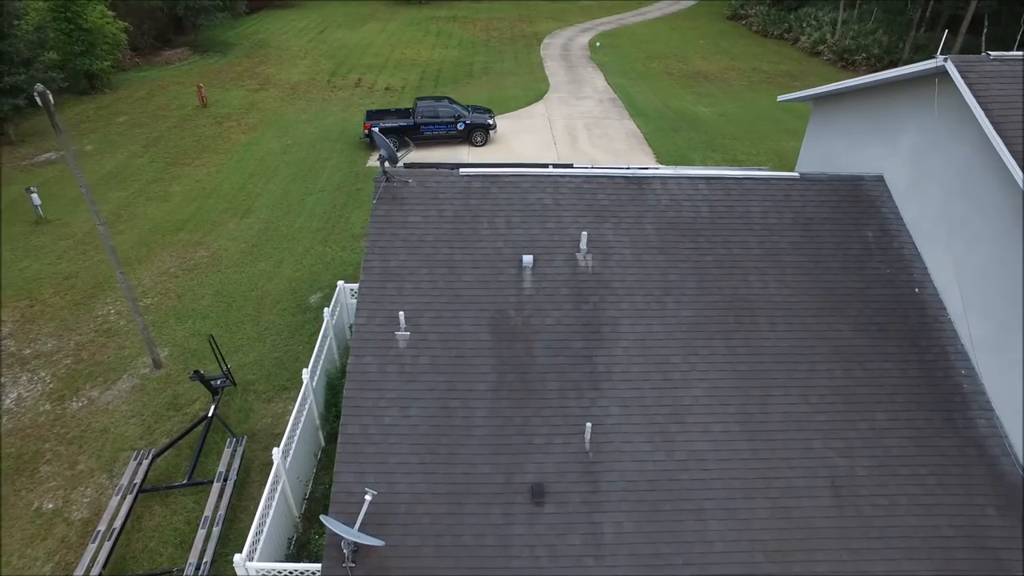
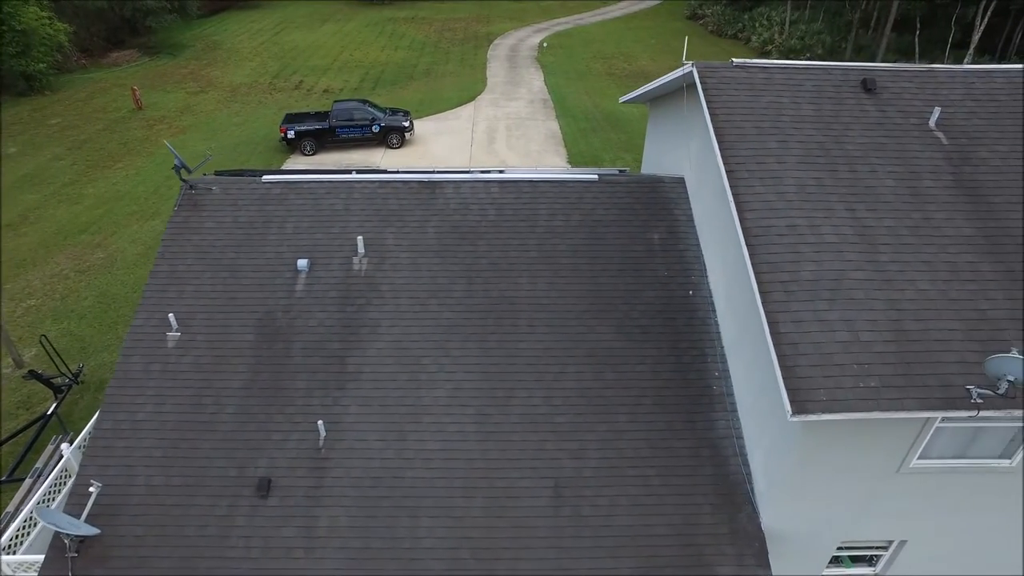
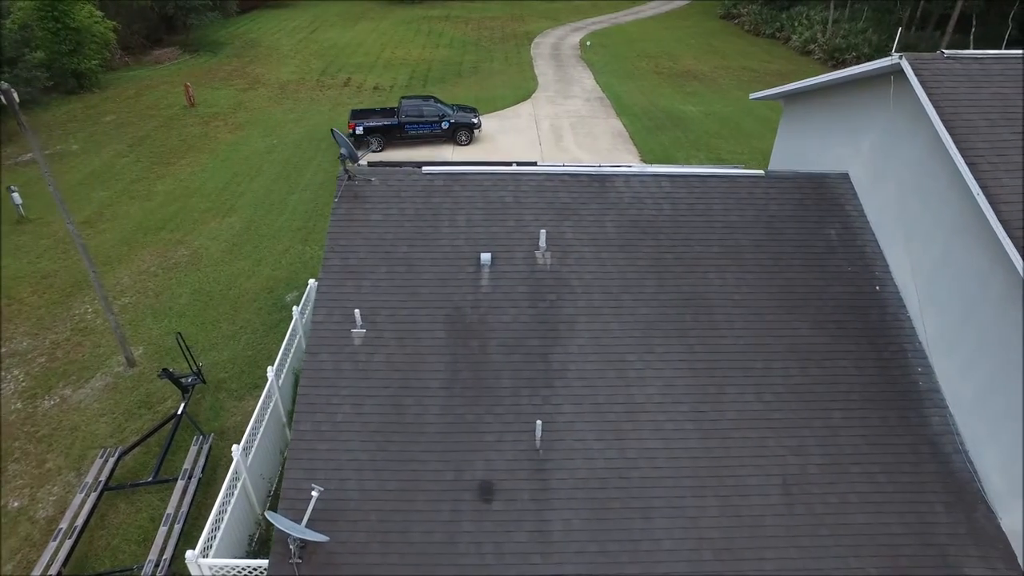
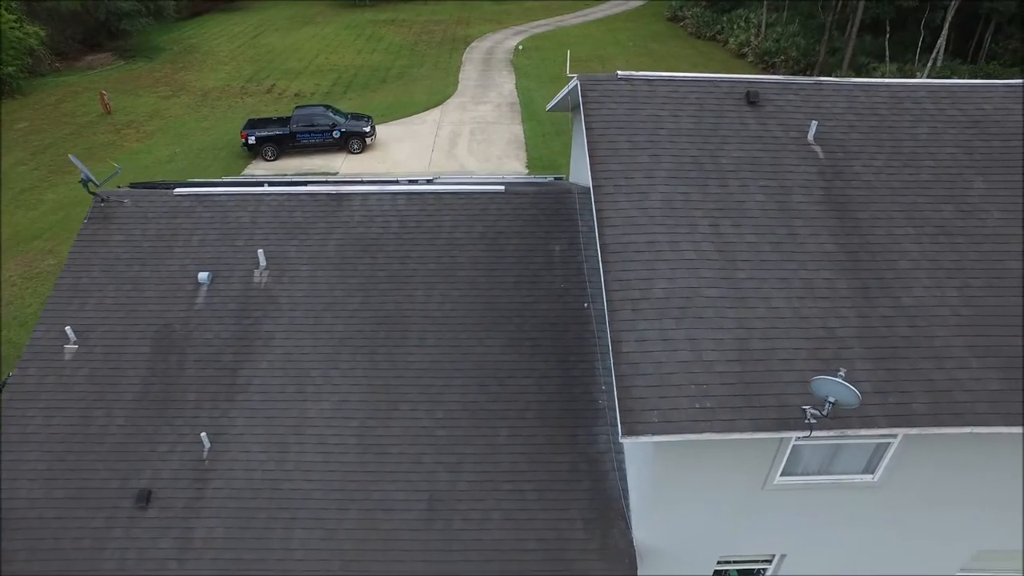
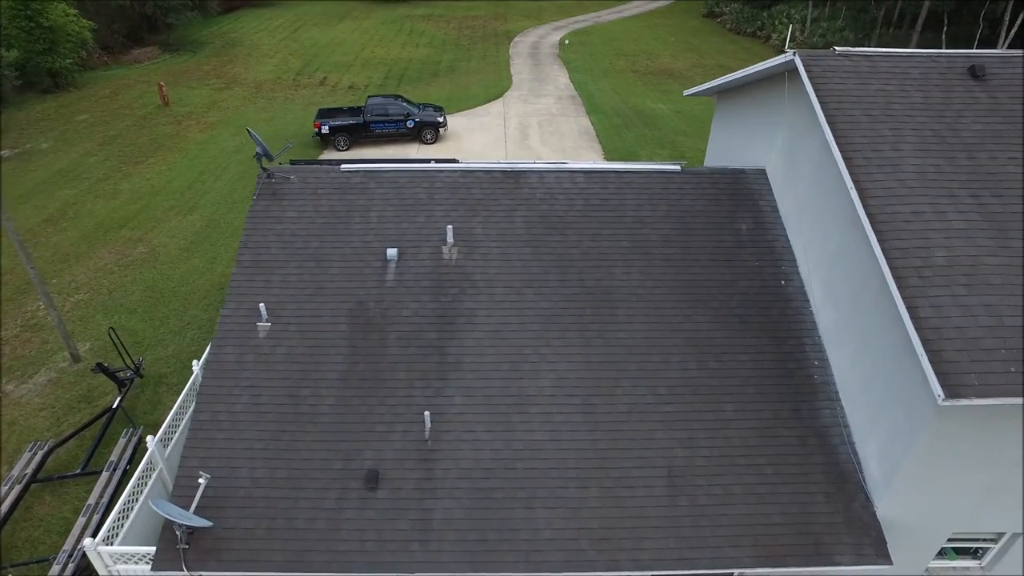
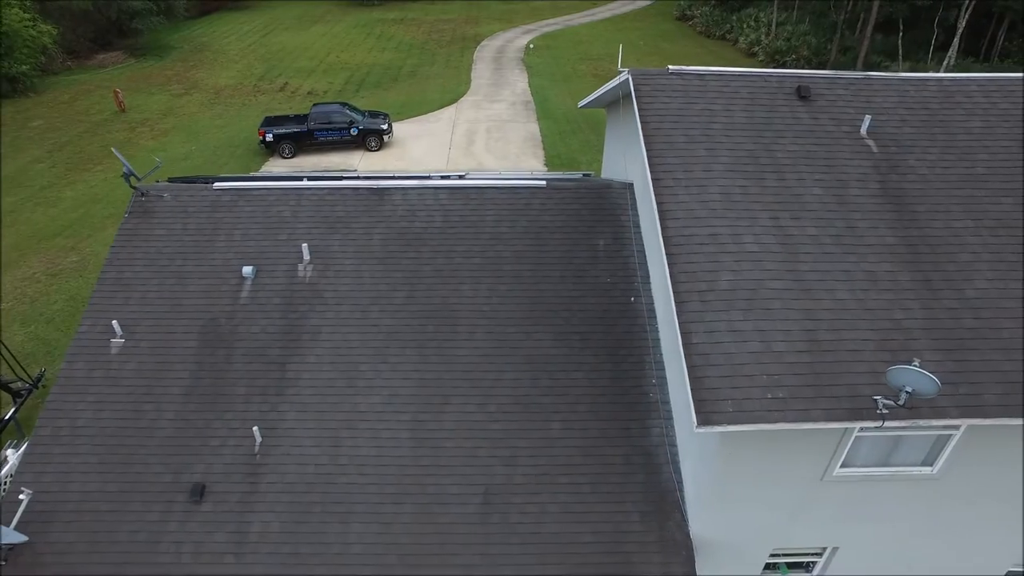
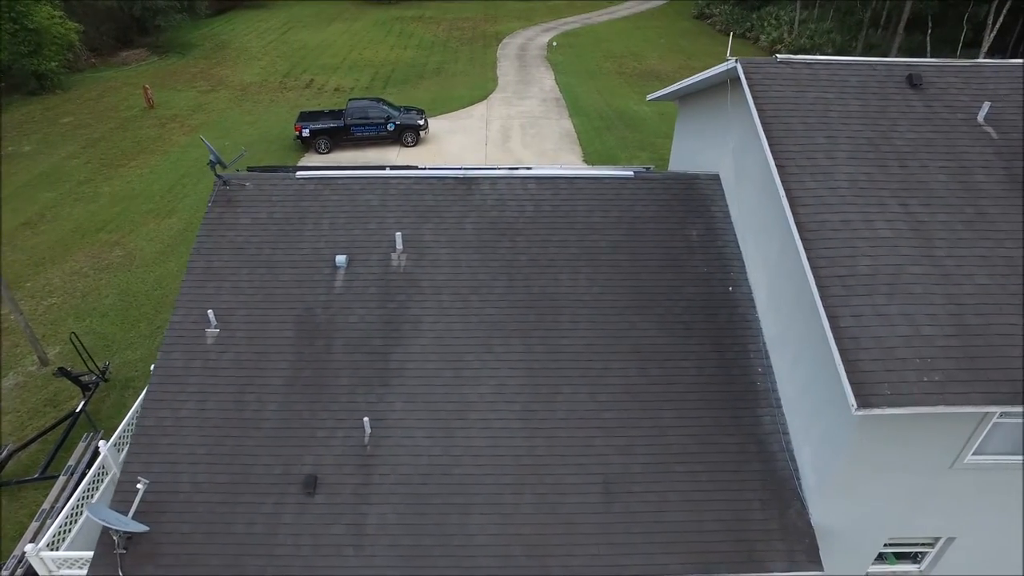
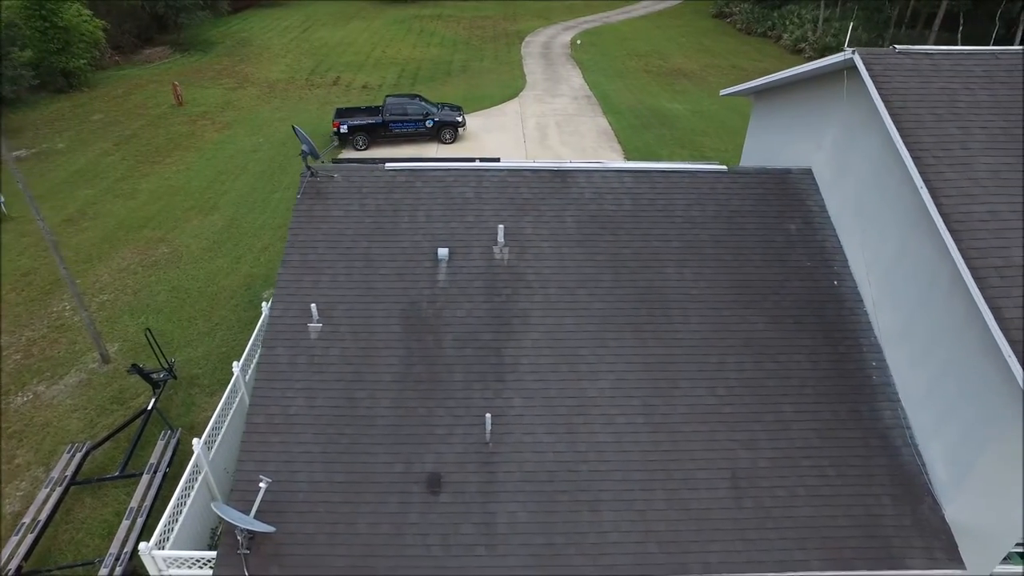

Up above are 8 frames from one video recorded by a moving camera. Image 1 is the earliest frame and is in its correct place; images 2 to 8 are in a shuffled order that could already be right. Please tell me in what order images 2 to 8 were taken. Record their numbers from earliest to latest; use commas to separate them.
3, 8, 5, 7, 2, 6, 4
